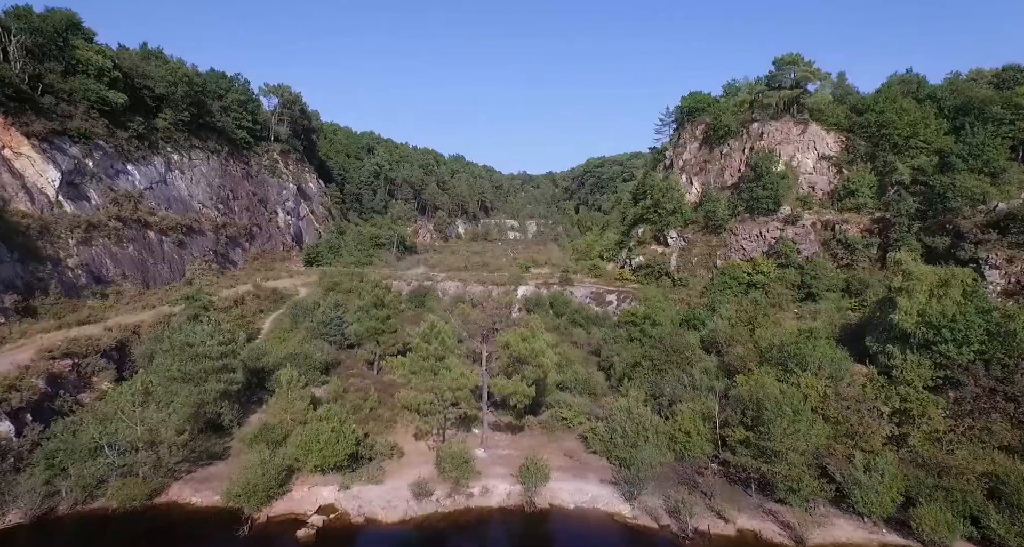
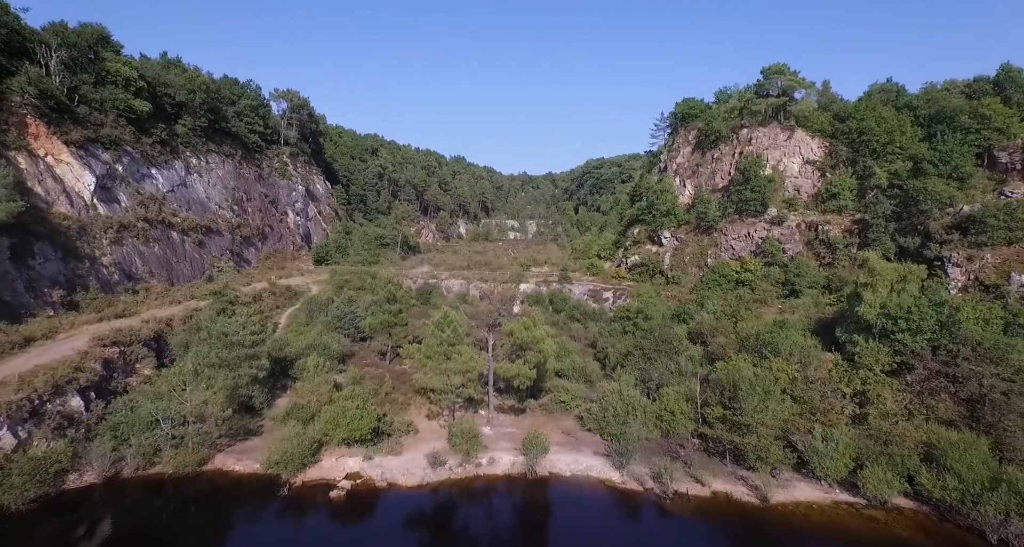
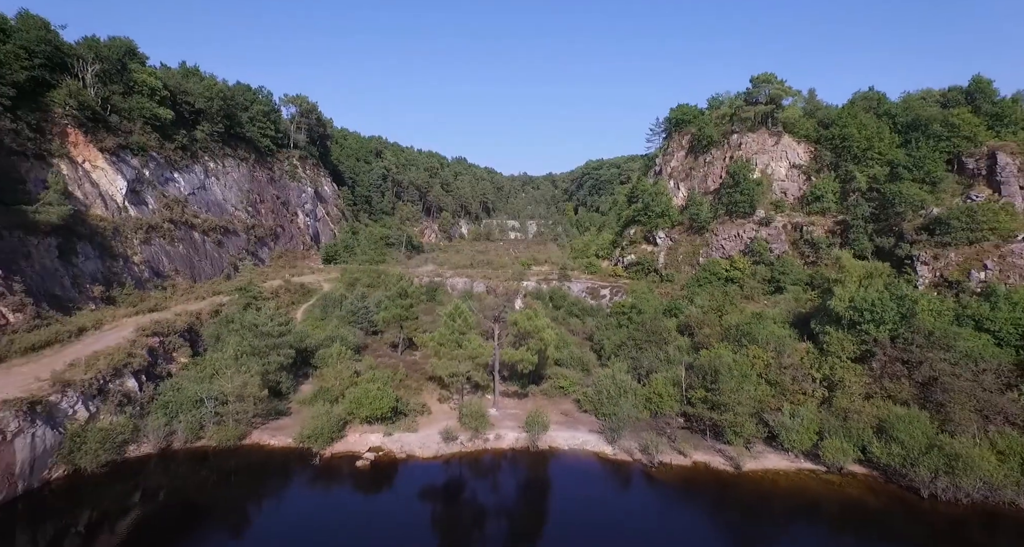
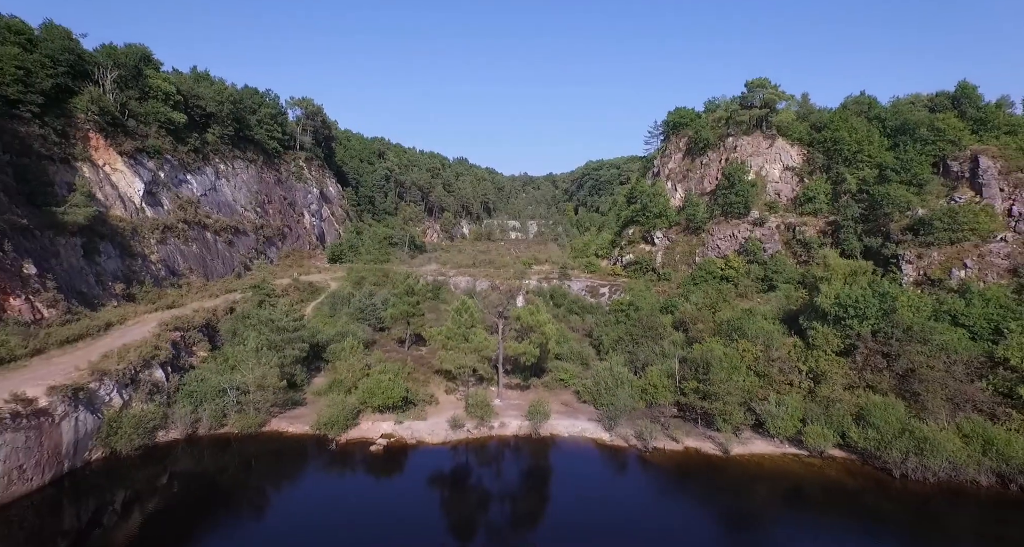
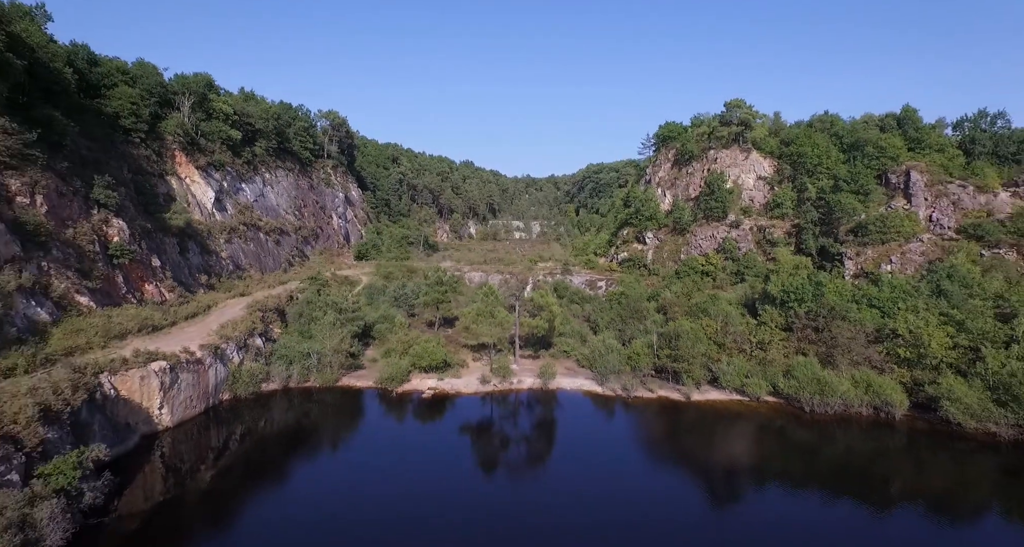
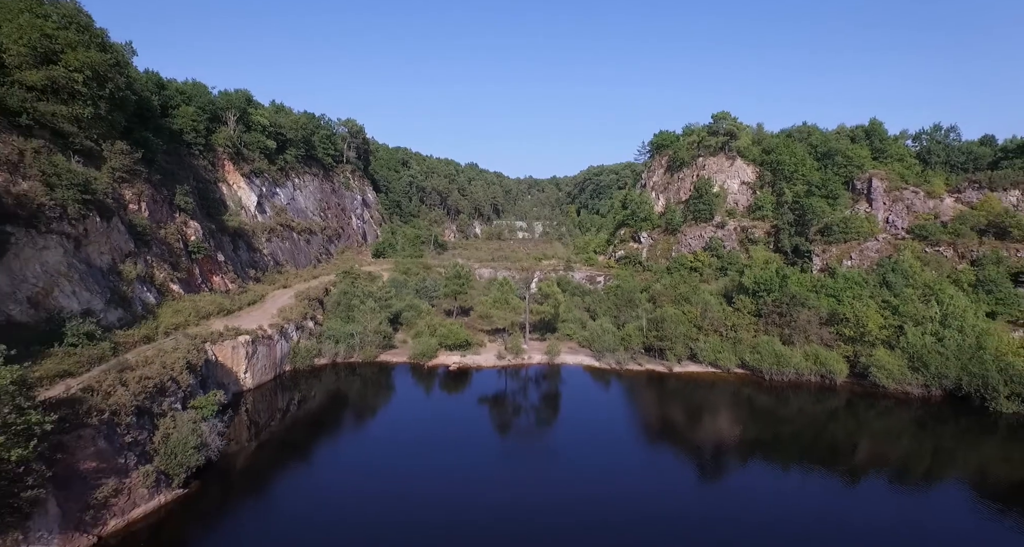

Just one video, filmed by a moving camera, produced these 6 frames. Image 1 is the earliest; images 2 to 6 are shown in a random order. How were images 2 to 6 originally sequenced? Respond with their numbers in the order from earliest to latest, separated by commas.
2, 3, 4, 5, 6
